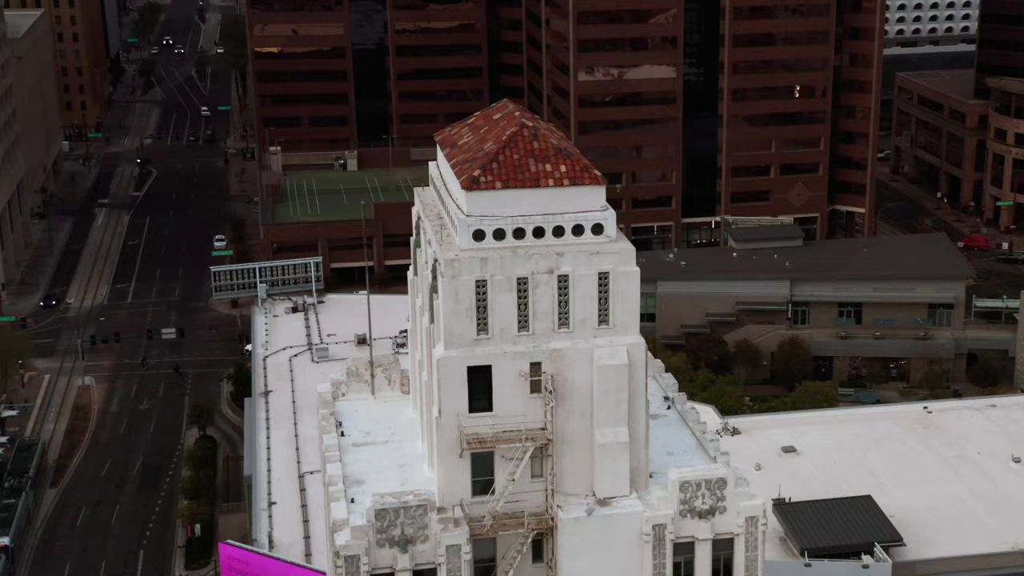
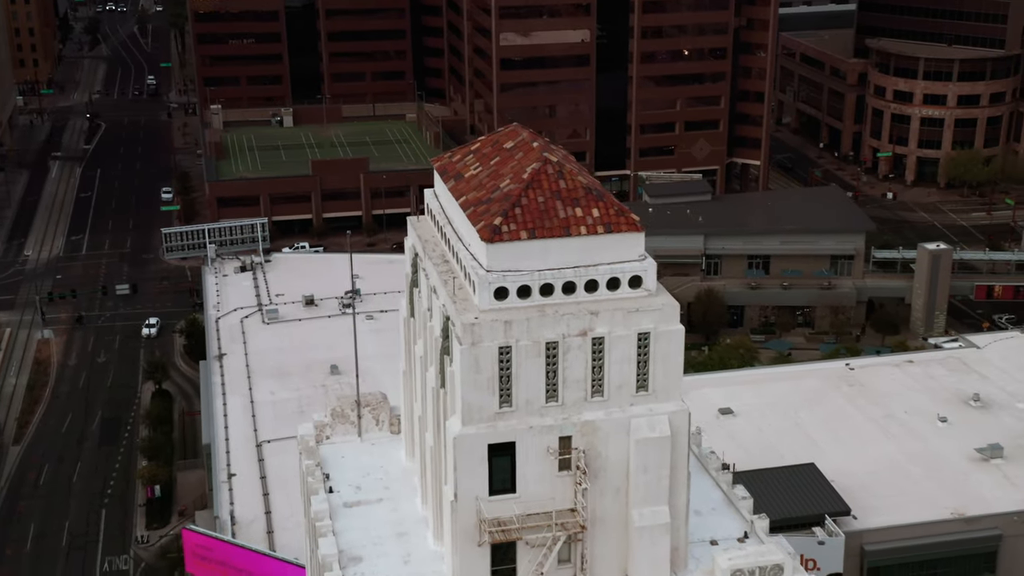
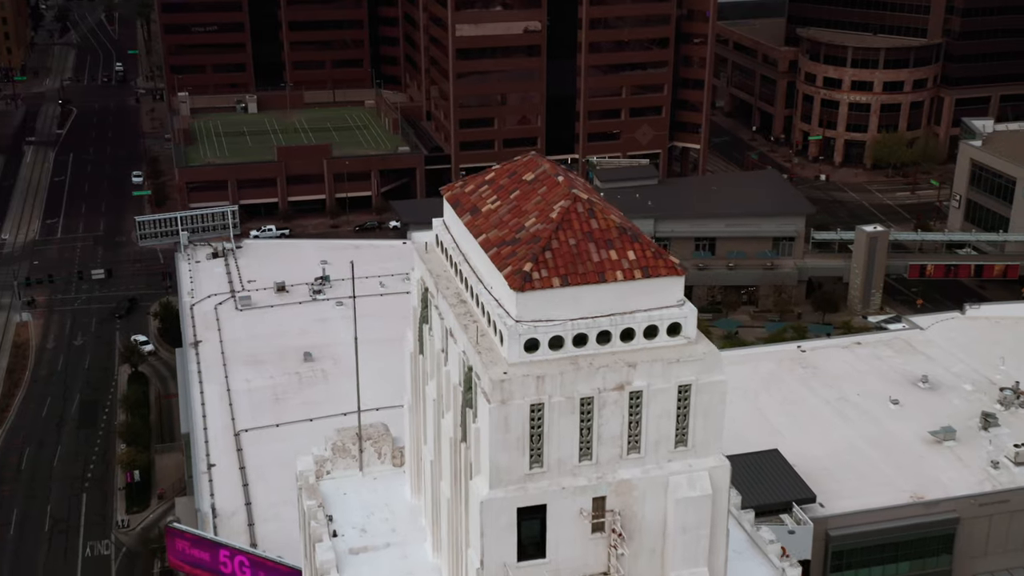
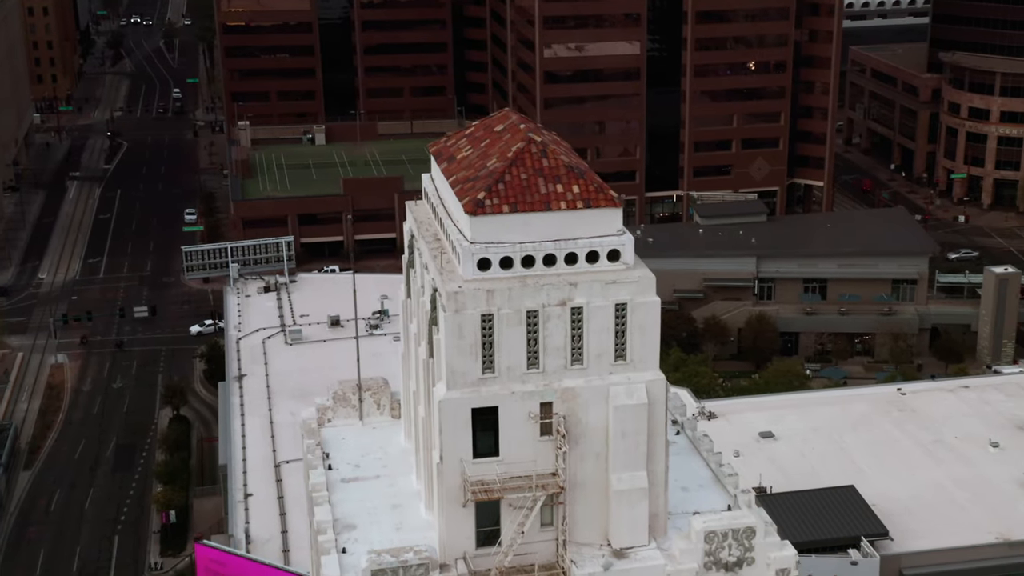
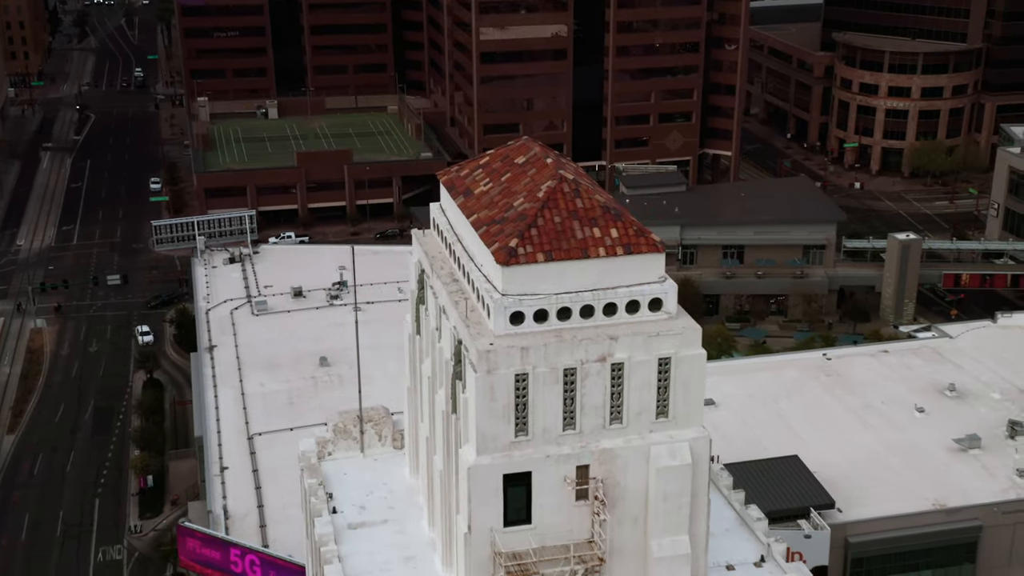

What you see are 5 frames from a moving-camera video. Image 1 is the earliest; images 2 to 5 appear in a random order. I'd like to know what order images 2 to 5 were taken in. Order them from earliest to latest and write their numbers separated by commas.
4, 2, 5, 3
